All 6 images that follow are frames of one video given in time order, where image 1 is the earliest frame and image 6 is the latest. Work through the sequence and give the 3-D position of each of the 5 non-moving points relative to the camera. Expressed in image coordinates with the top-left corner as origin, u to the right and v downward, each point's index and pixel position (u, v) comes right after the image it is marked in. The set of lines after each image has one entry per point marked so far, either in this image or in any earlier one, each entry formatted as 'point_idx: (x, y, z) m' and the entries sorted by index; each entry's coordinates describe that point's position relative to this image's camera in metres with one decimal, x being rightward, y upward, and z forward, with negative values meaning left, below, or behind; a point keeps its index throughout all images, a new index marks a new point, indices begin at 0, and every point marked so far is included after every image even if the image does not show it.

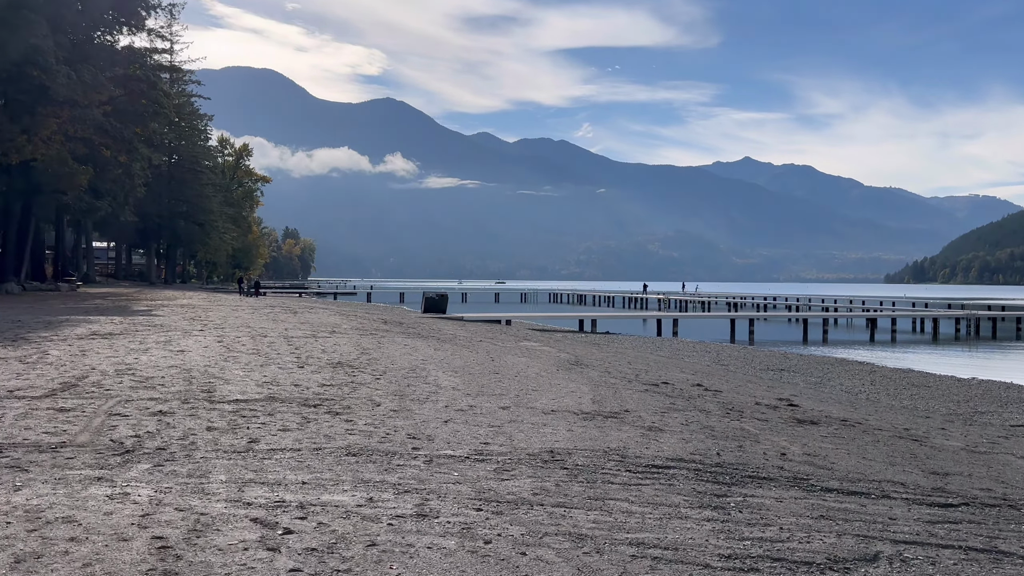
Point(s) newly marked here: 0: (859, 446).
0: (+5.1, -2.3, +11.8) m
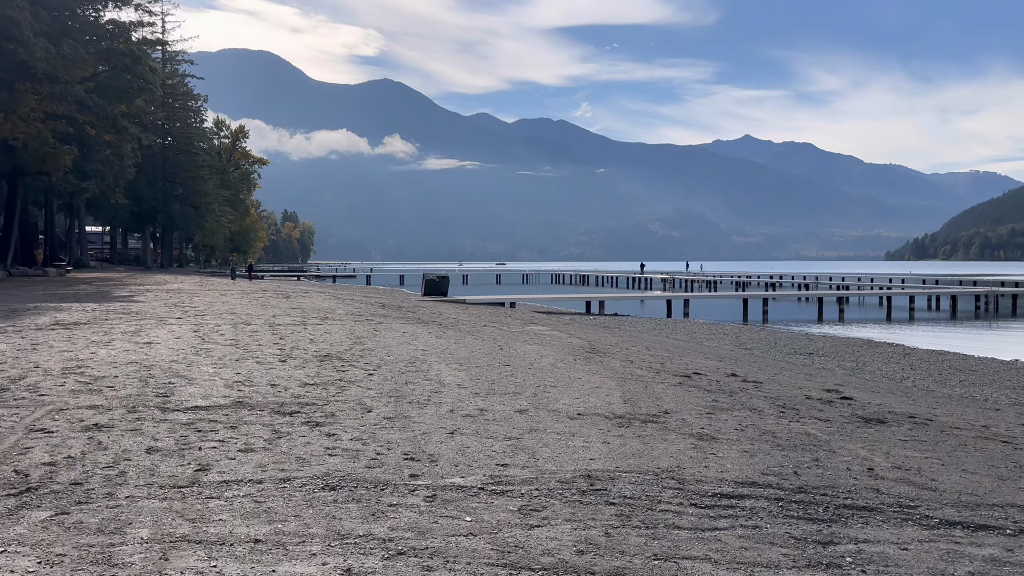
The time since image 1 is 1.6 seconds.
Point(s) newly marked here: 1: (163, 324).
0: (+5.3, -2.0, +9.8) m
1: (-7.9, -0.8, +18.4) m
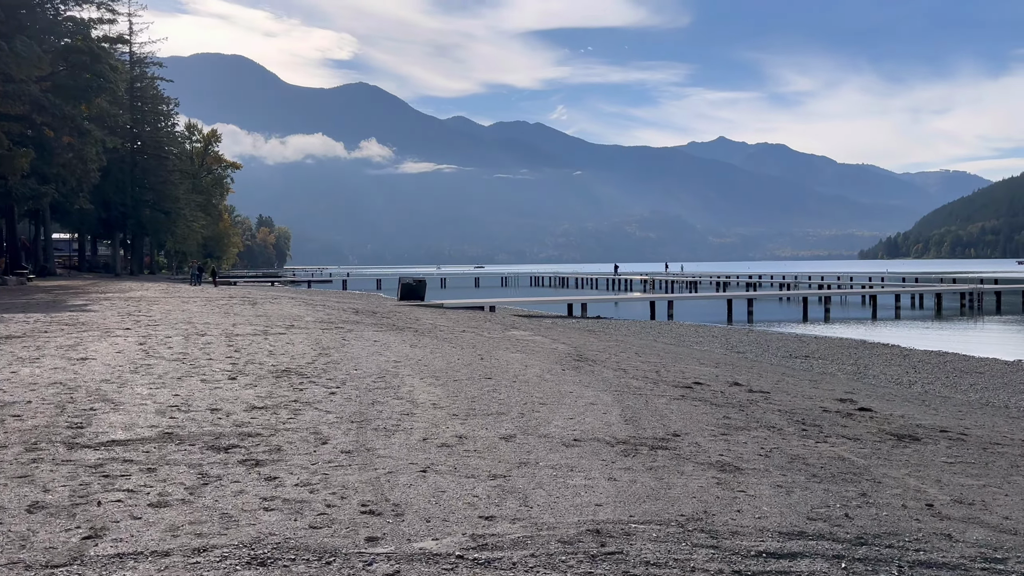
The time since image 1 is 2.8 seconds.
0: (+5.2, -2.0, +8.4) m
1: (-8.3, -1.0, +16.6) m
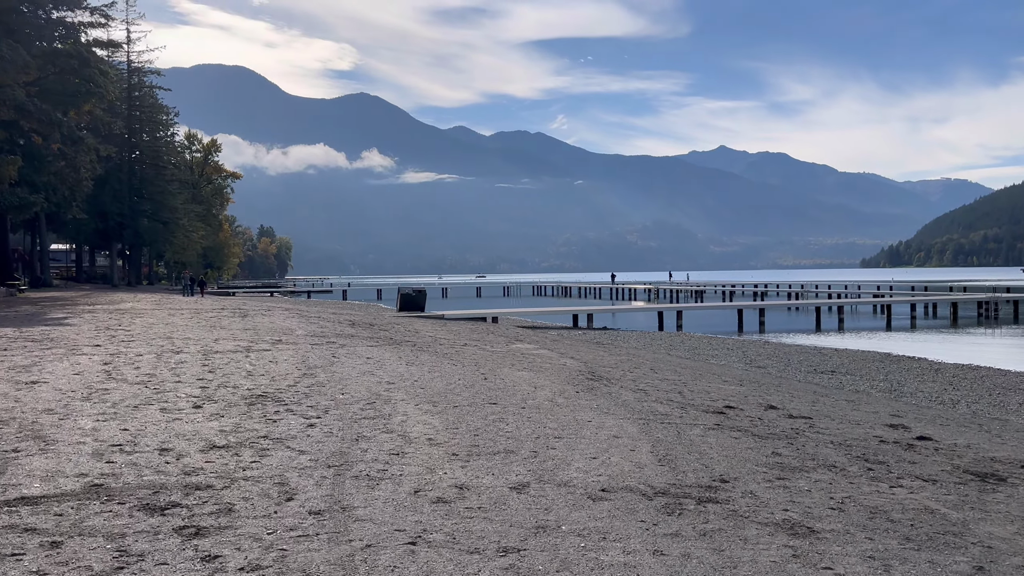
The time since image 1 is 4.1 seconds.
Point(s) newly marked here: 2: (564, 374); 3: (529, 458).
0: (+5.3, -2.1, +6.8) m
1: (-8.2, -1.2, +15.0) m
2: (+1.0, -1.7, +16.1) m
3: (+0.2, -1.6, +7.8) m
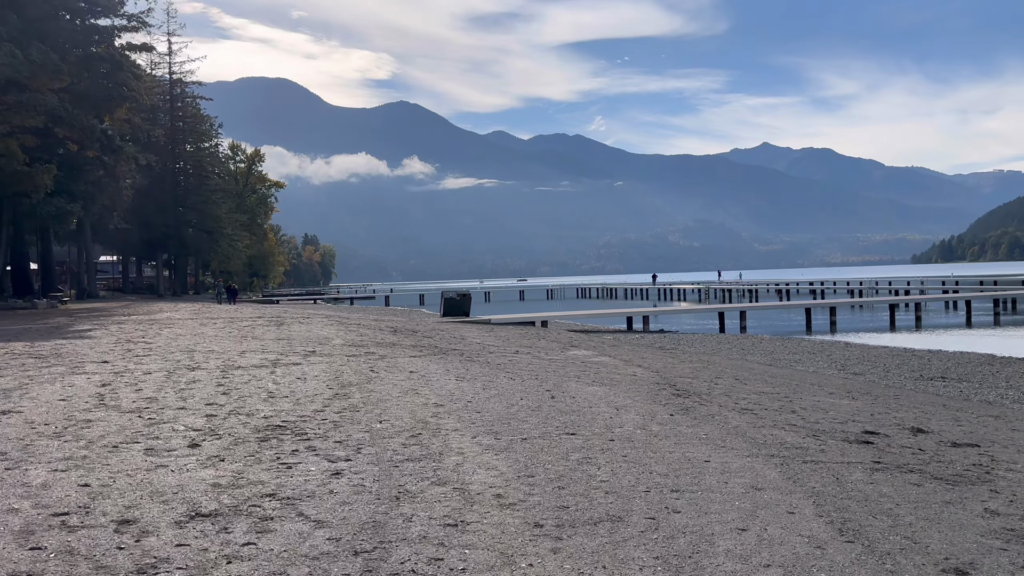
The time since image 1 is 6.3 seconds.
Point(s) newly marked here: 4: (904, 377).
0: (+5.9, -2.0, +4.0) m
1: (-7.1, -1.4, +12.9) m
2: (+2.2, -1.7, +13.6) m
3: (+0.9, -1.6, +5.3) m
4: (+9.7, -2.2, +19.9) m
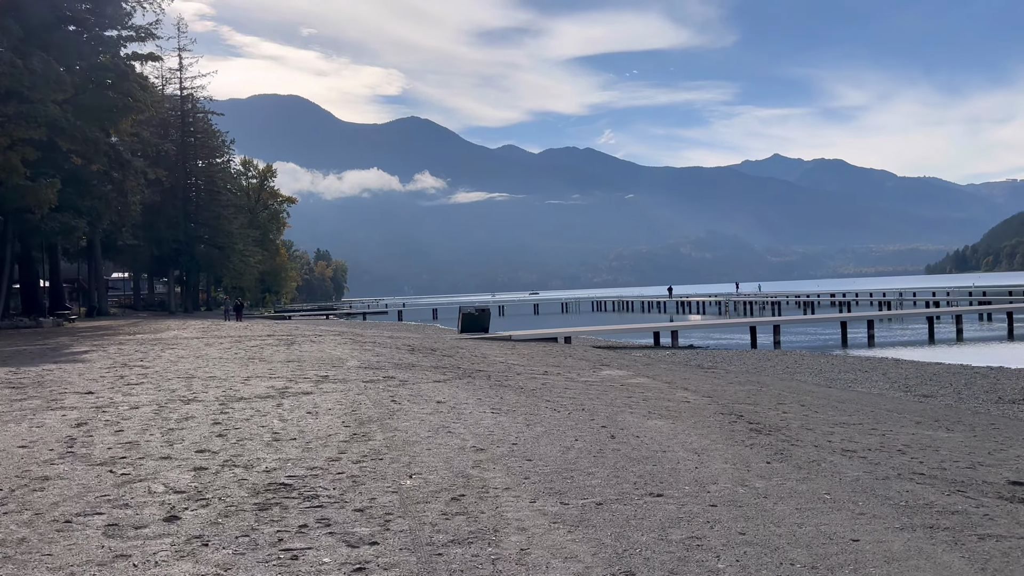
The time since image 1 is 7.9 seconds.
0: (+6.5, -2.0, +2.0) m
1: (-6.5, -1.7, +11.1) m
2: (+2.8, -1.9, +11.6) m
3: (+1.4, -1.7, +3.4) m
4: (+10.4, -2.4, +17.8) m
